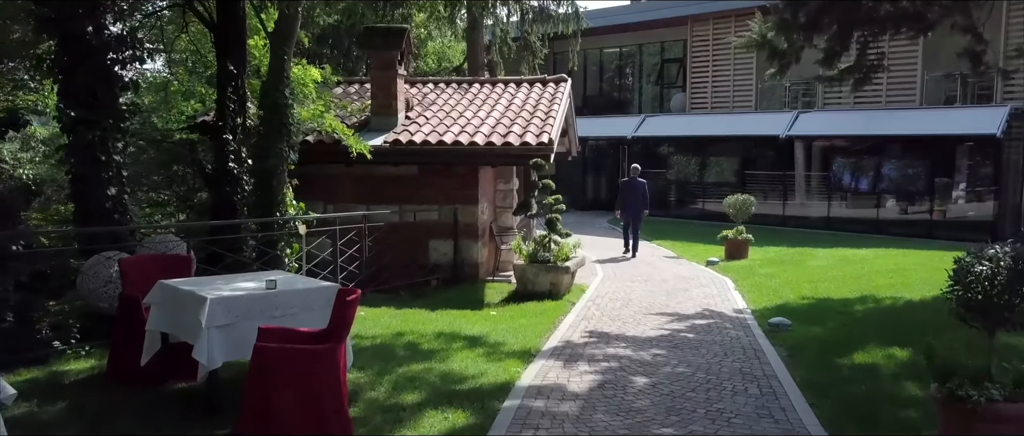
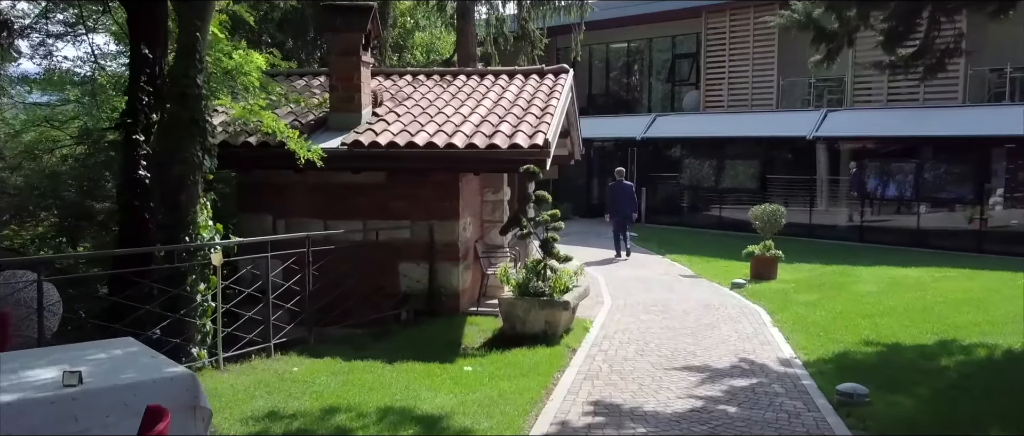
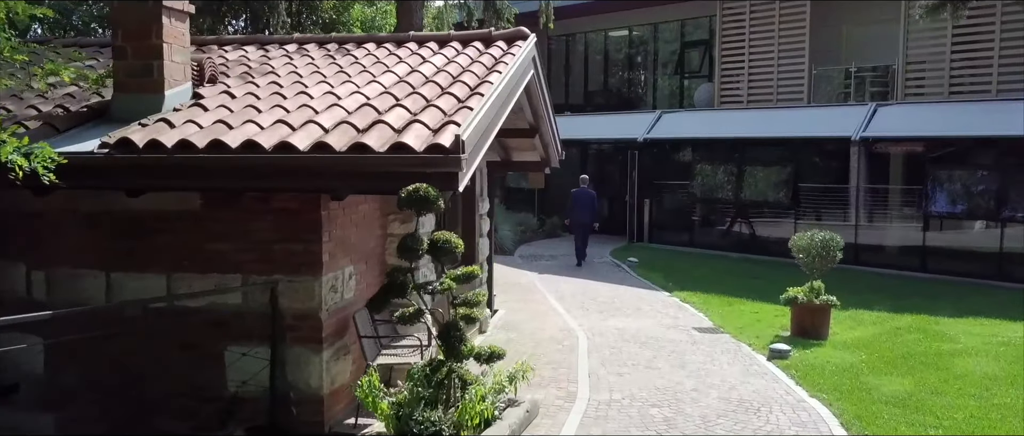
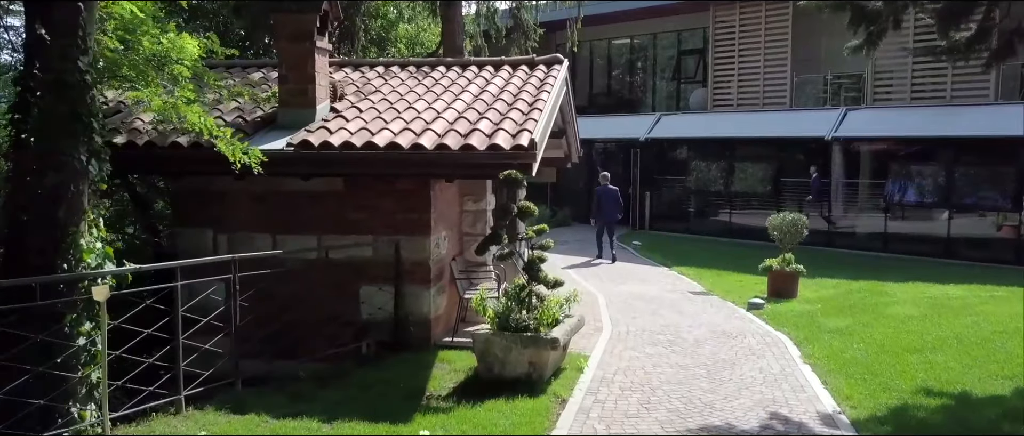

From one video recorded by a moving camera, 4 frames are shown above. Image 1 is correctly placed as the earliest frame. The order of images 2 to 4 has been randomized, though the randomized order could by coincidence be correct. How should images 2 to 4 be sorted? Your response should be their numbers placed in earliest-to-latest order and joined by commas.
2, 4, 3
